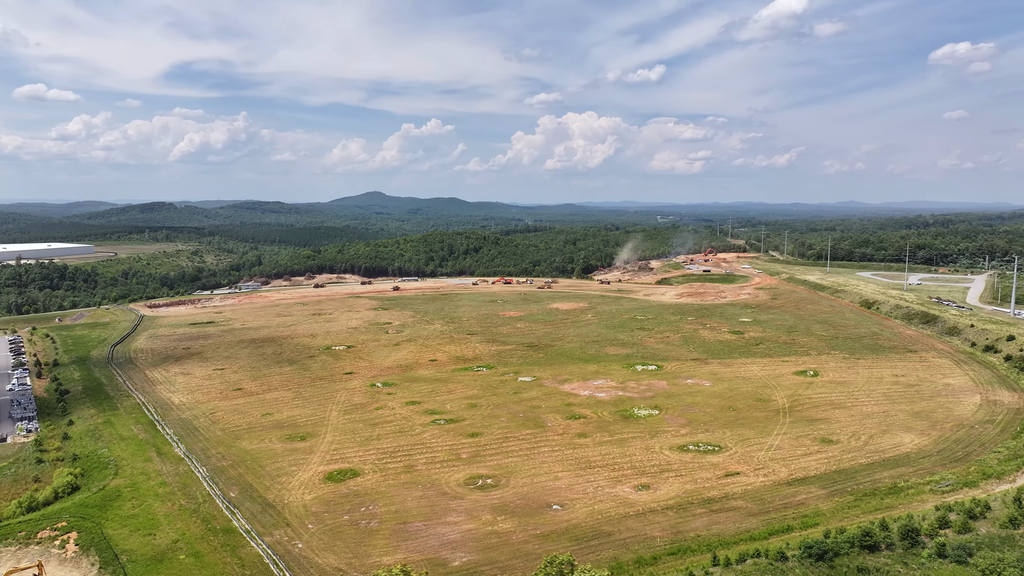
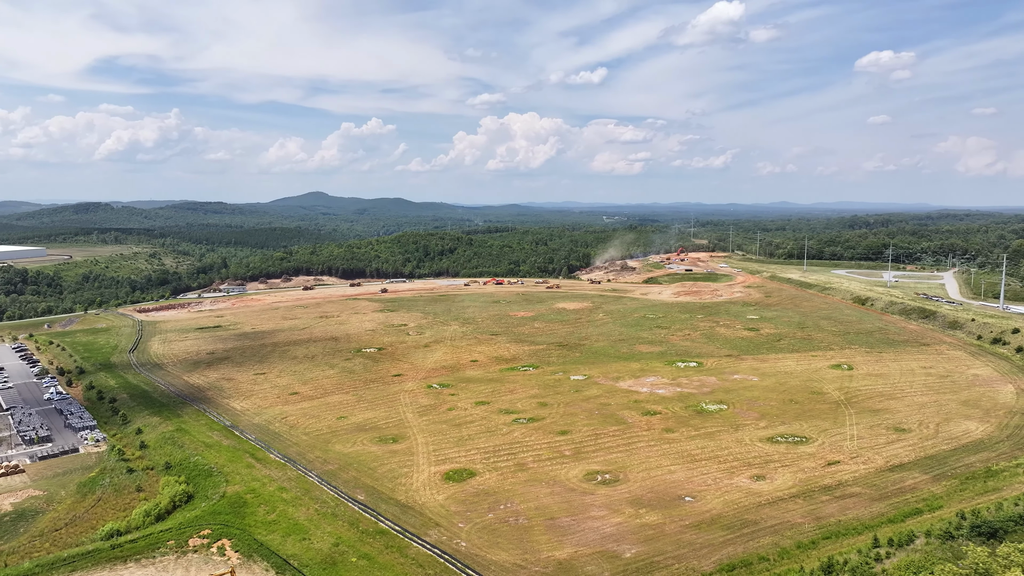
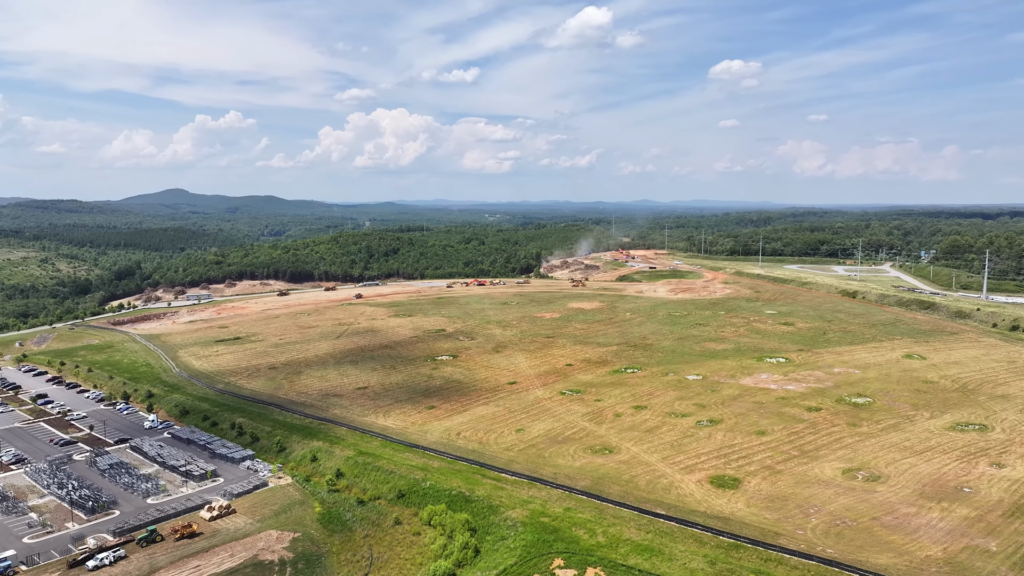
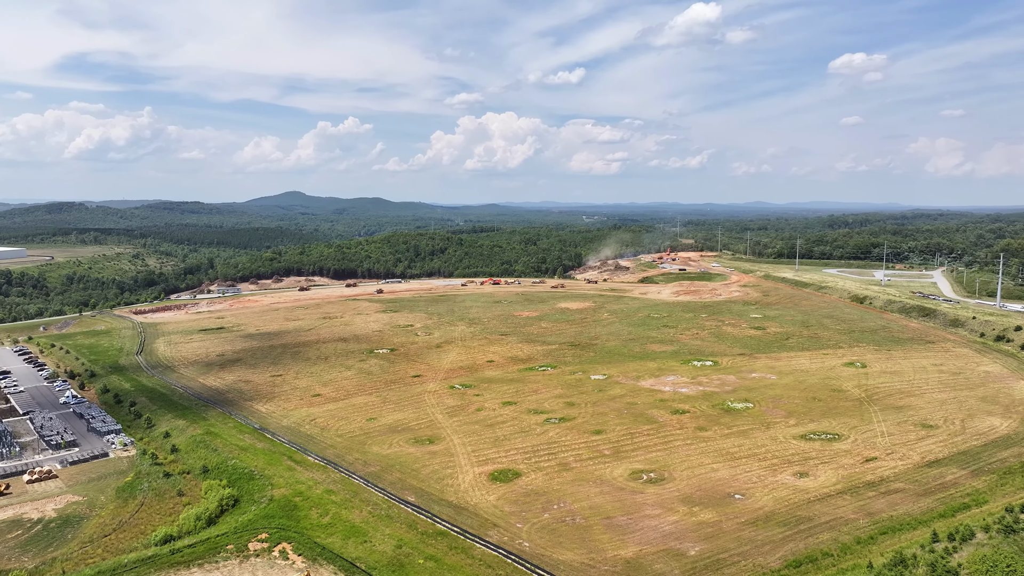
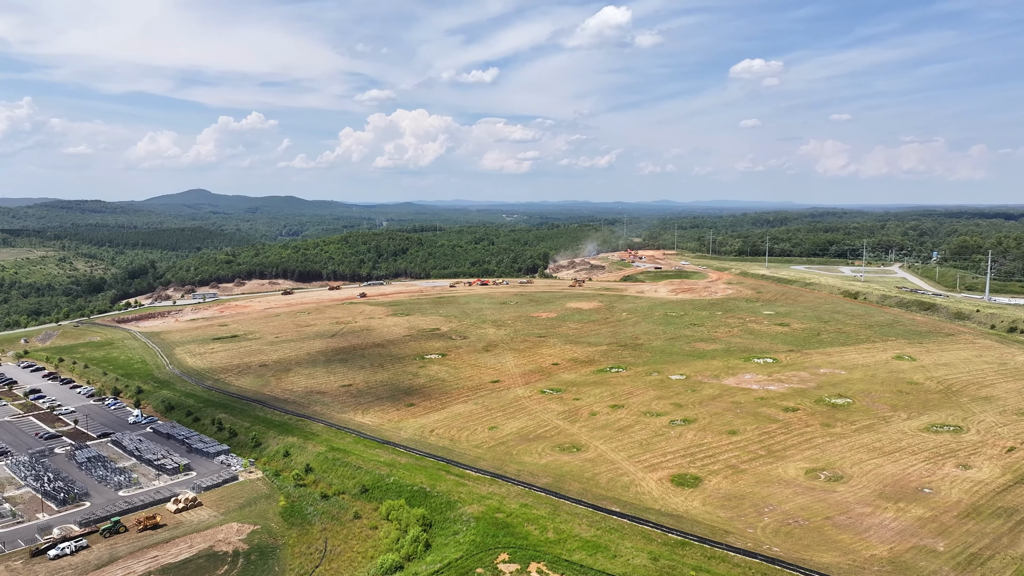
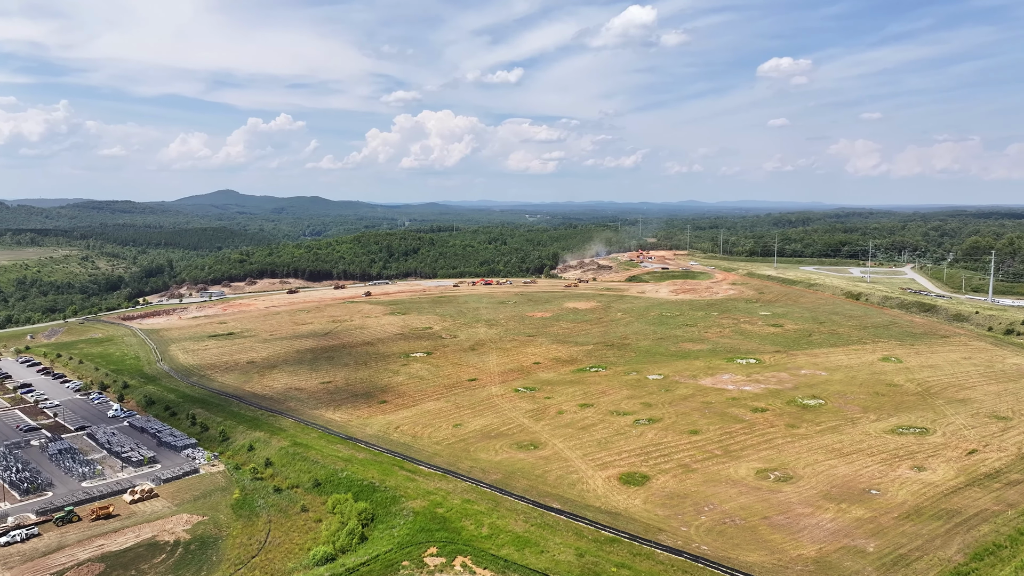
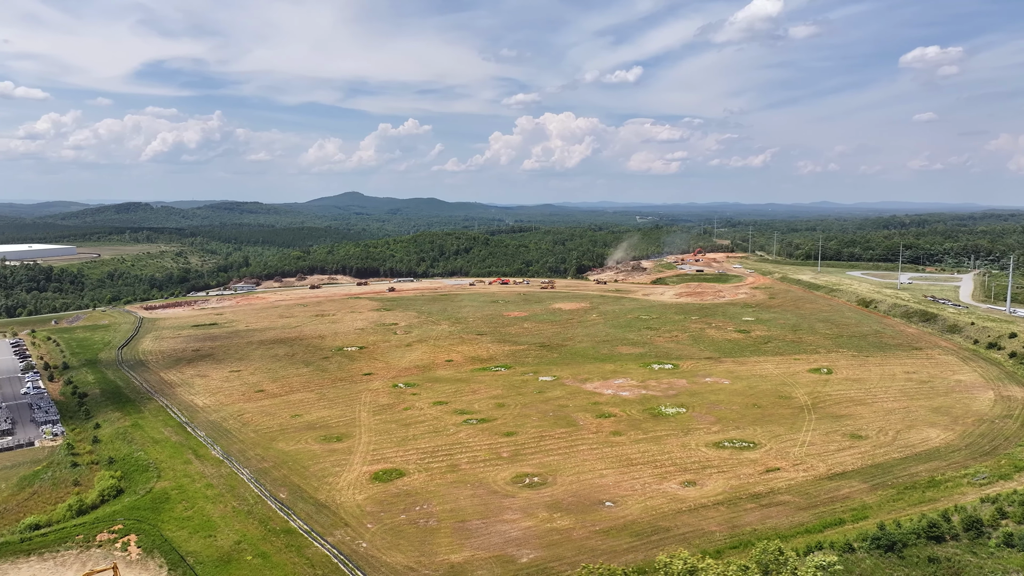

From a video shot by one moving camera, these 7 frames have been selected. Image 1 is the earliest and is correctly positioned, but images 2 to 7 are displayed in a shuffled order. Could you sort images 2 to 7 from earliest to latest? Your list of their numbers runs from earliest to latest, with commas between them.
7, 2, 4, 6, 5, 3
